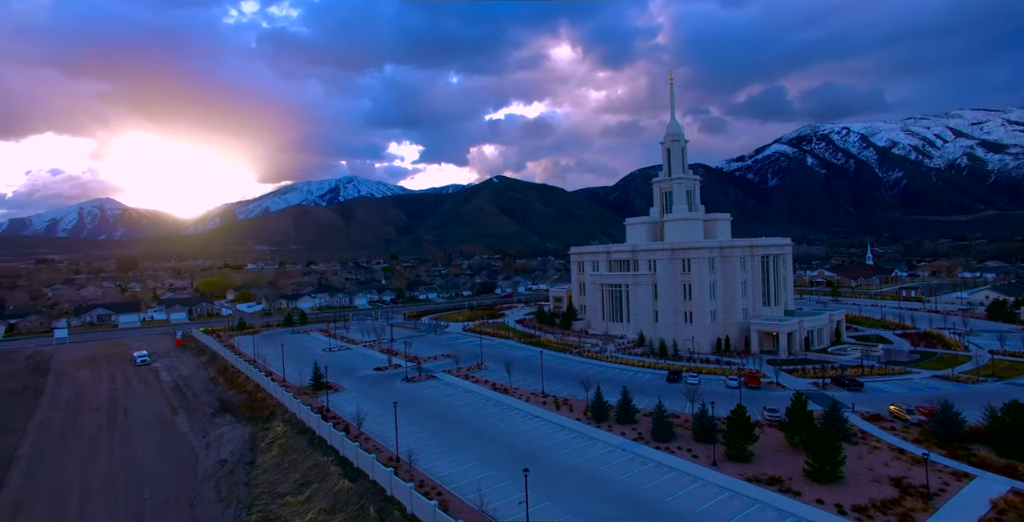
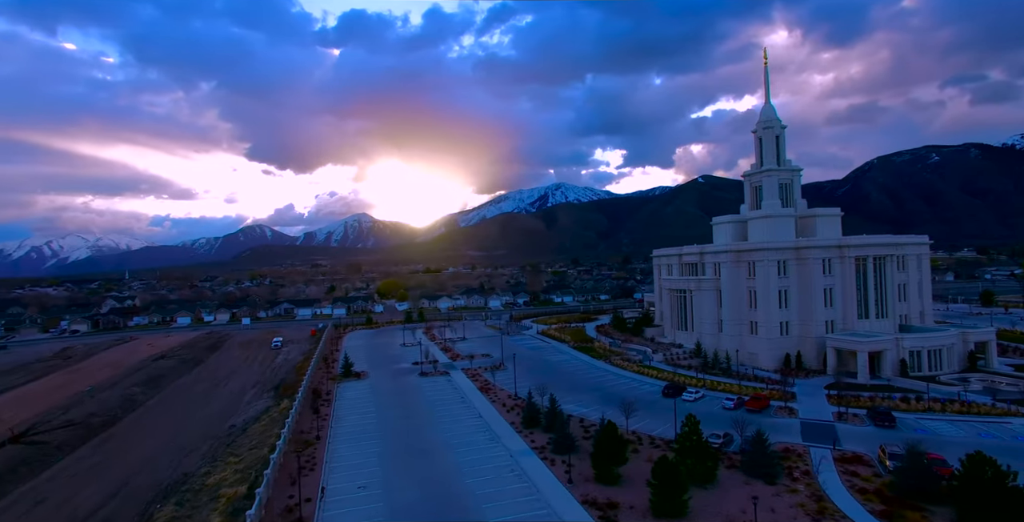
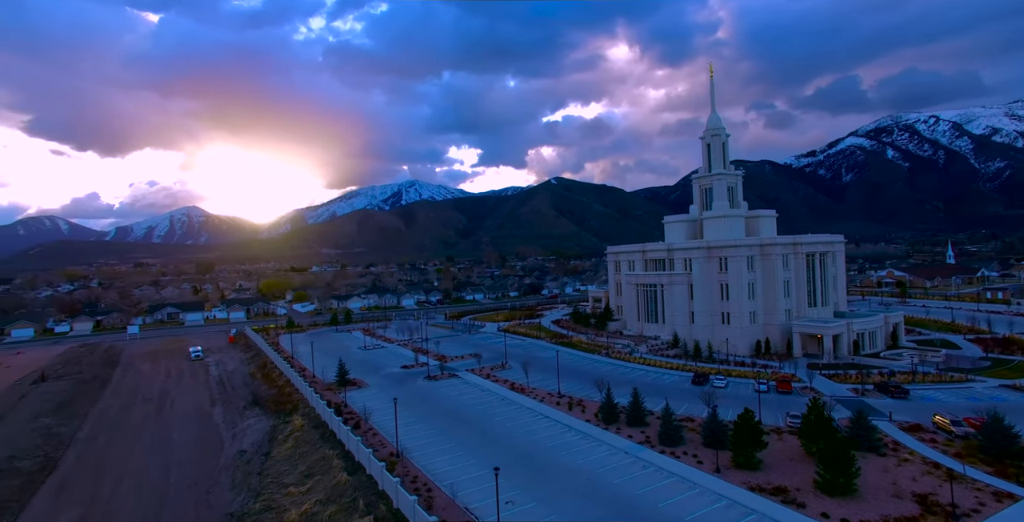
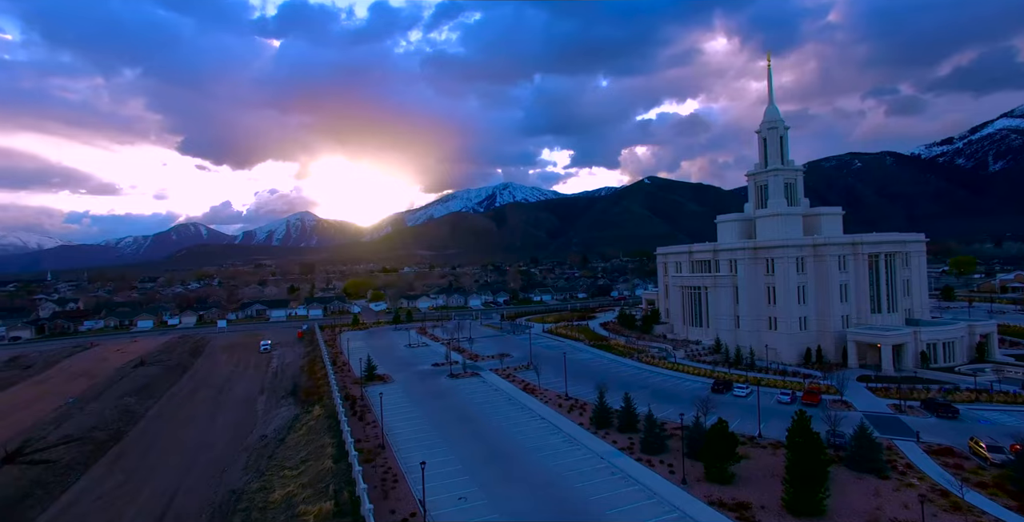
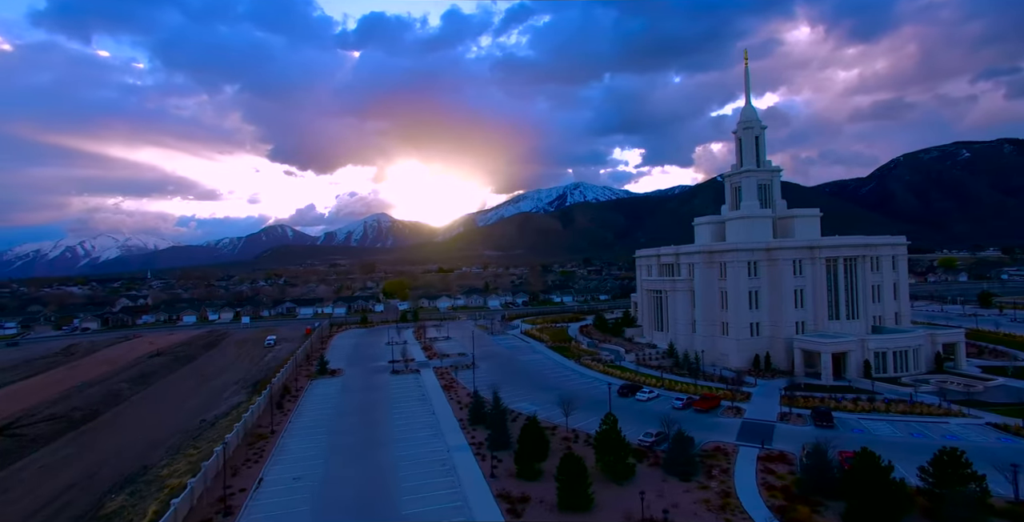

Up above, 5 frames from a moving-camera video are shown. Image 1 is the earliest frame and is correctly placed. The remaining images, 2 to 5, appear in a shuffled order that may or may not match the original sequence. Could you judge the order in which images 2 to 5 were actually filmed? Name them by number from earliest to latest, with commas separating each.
3, 4, 2, 5
